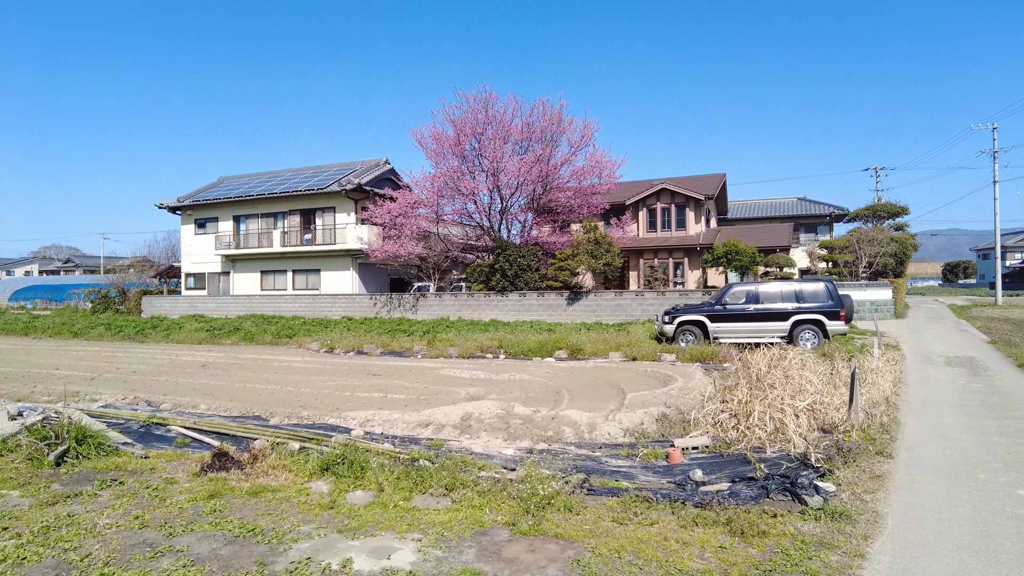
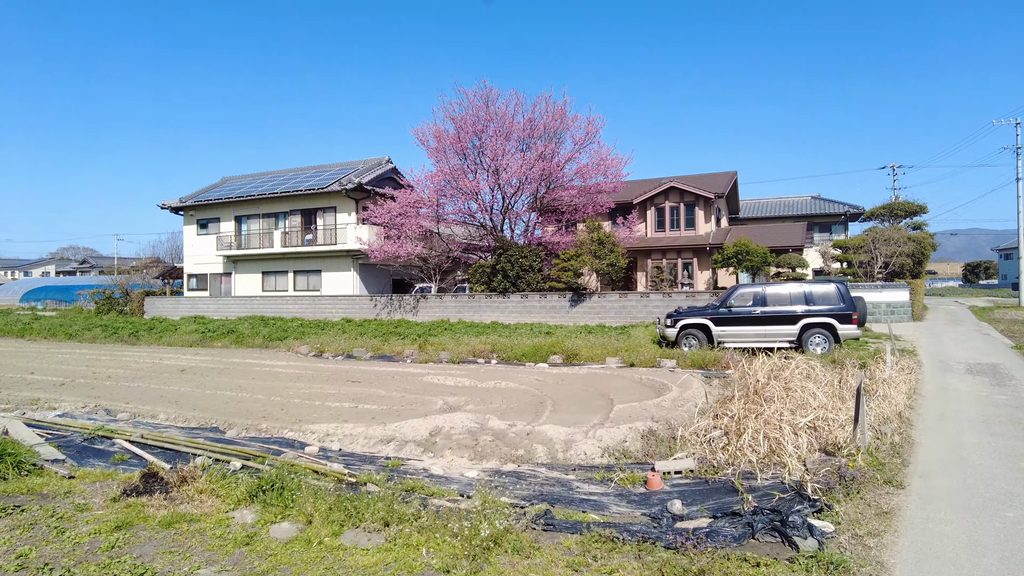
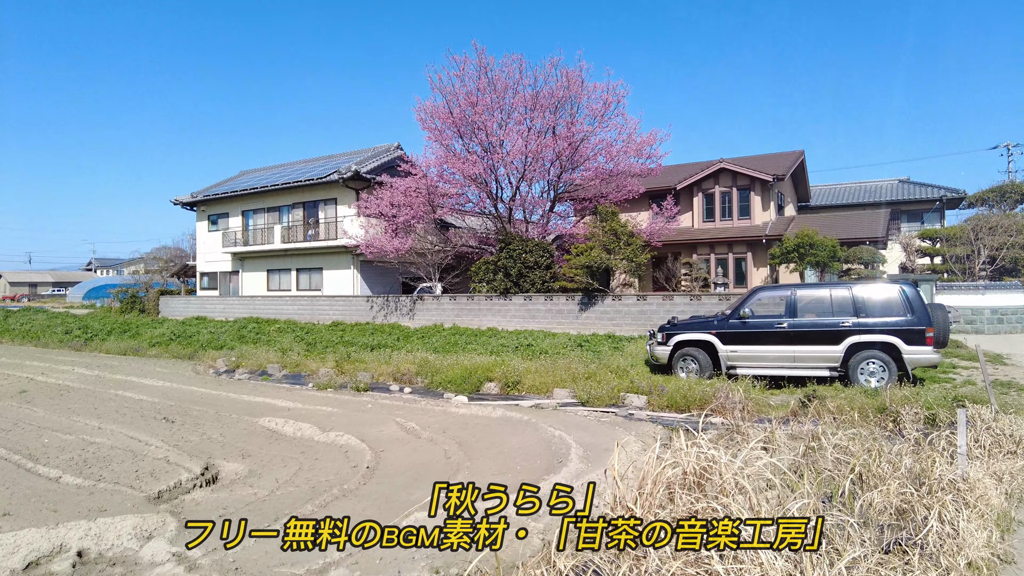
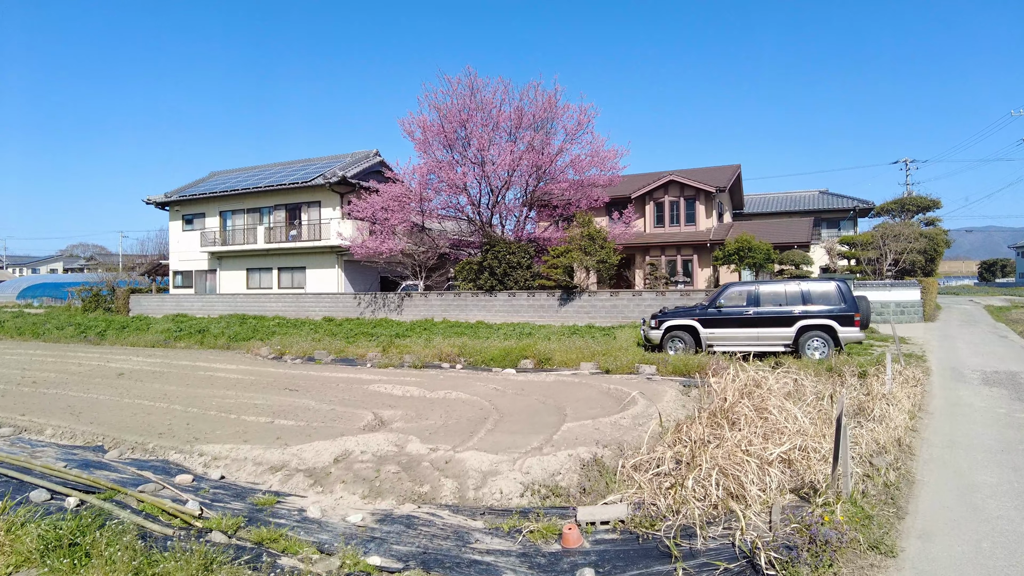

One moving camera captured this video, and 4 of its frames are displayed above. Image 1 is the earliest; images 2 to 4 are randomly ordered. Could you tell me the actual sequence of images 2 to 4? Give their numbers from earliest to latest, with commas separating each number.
2, 4, 3
